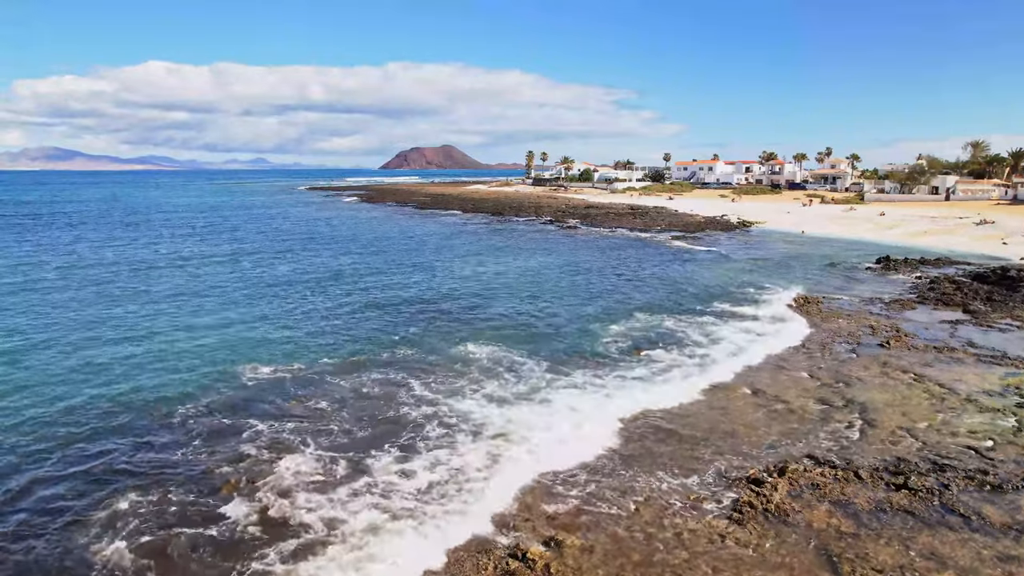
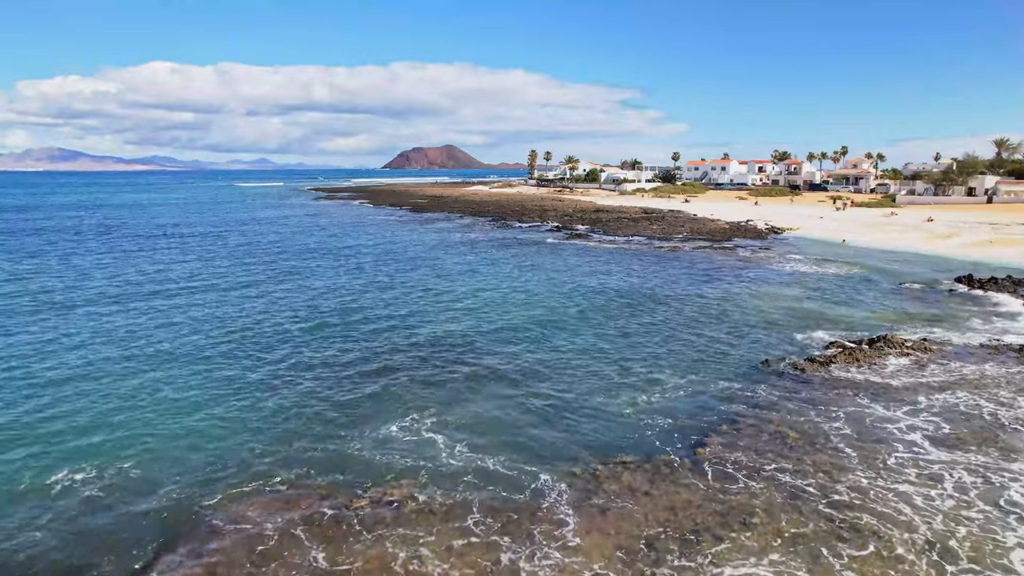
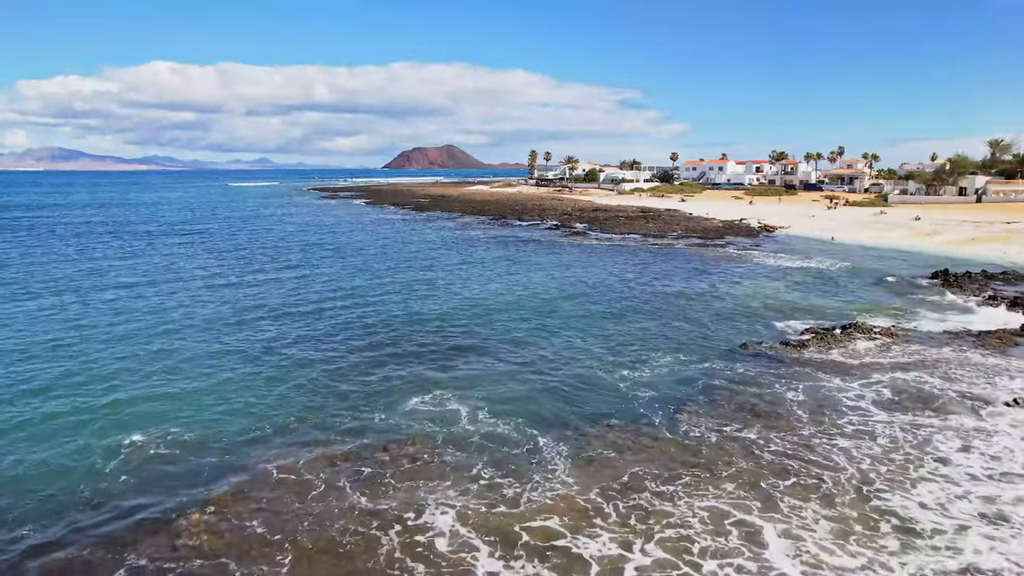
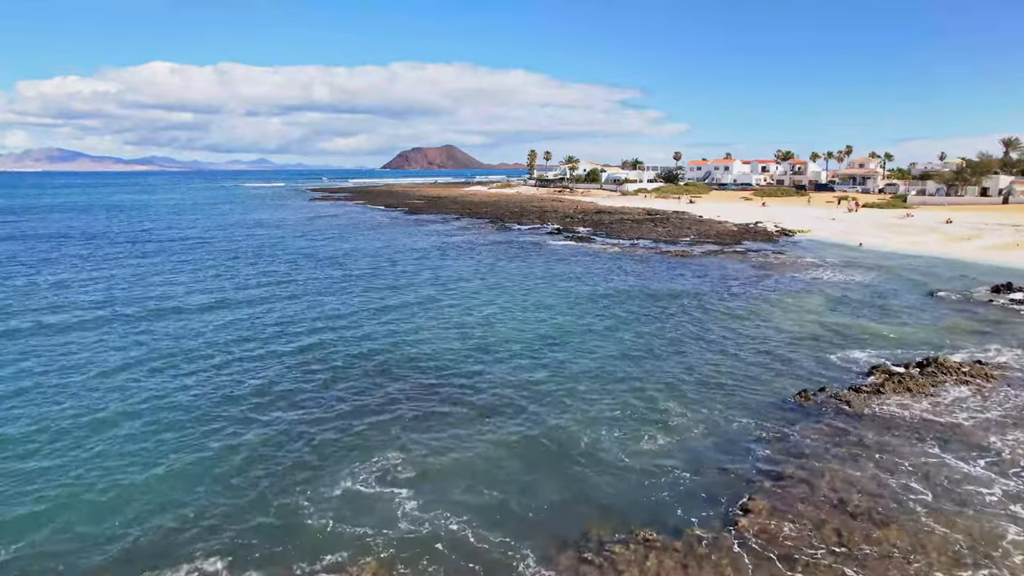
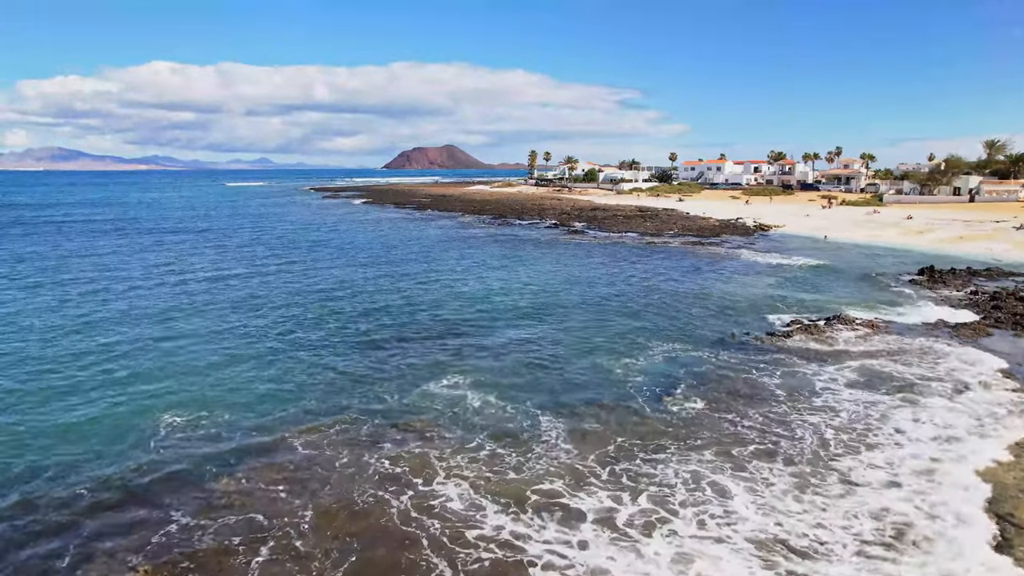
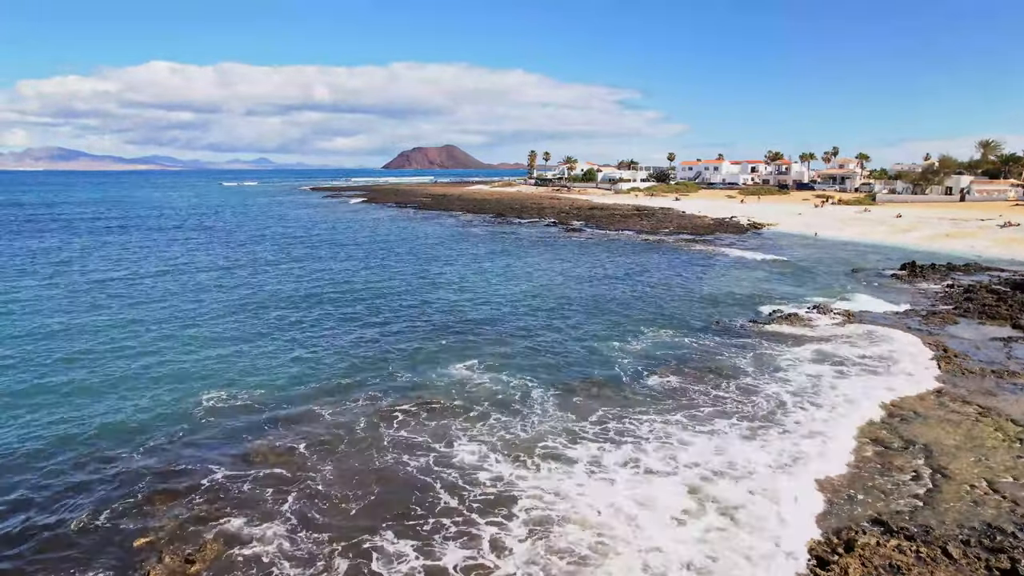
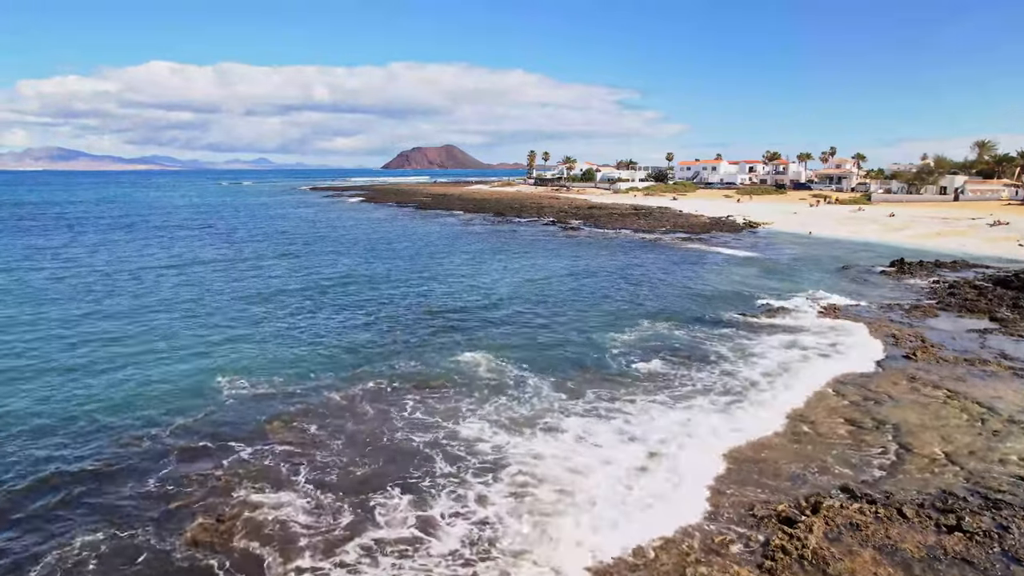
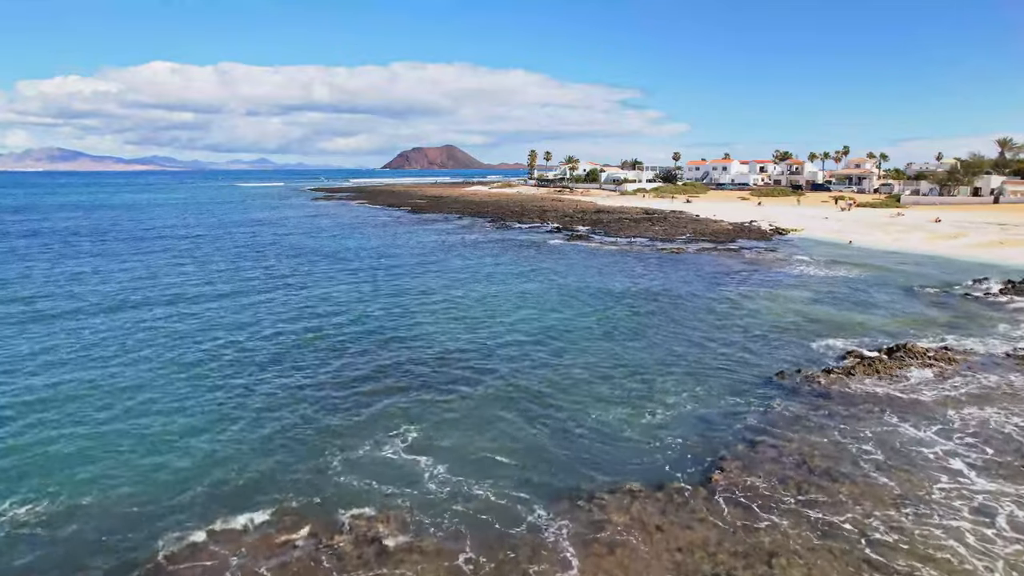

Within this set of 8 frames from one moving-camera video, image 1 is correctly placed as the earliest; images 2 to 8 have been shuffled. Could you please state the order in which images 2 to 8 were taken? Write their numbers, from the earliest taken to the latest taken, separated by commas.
7, 6, 5, 3, 2, 8, 4
